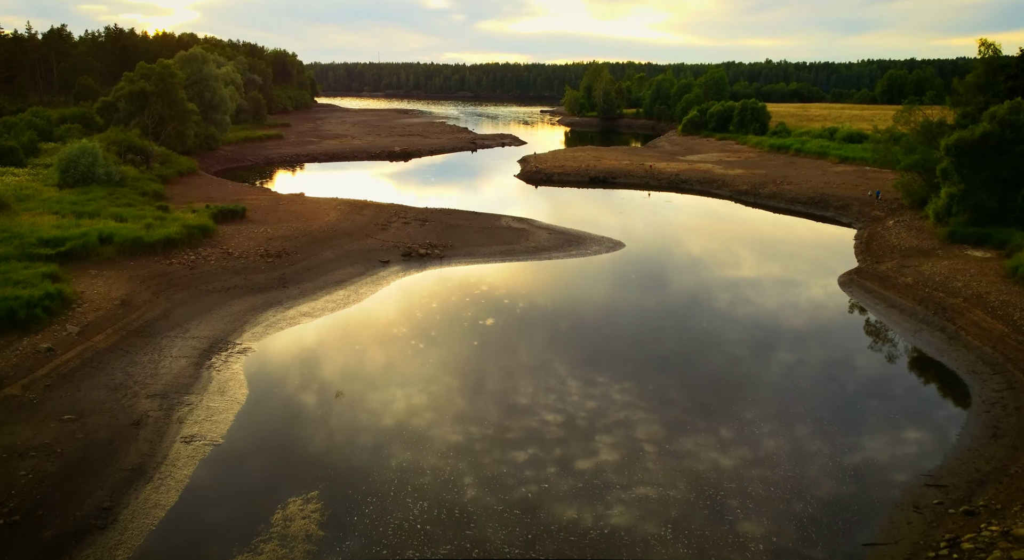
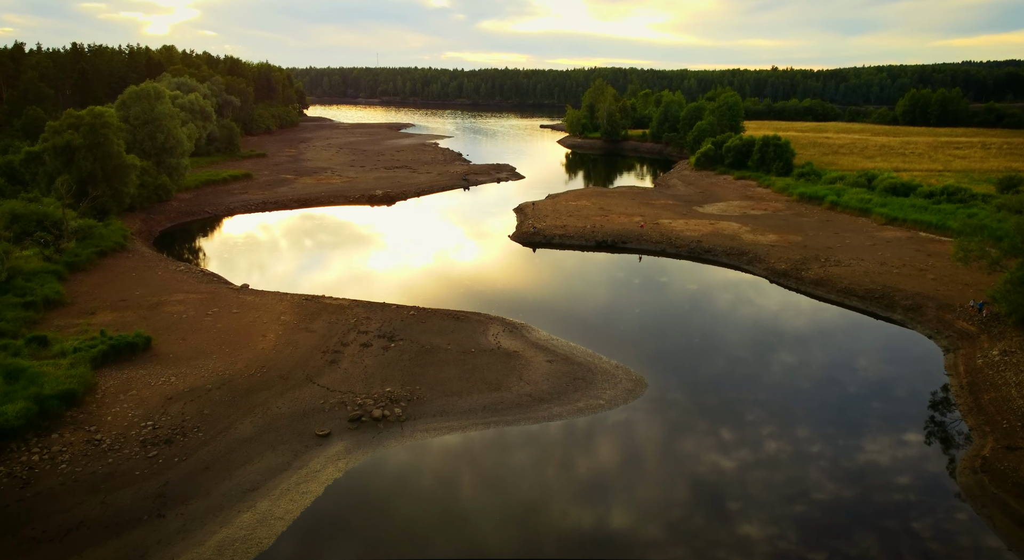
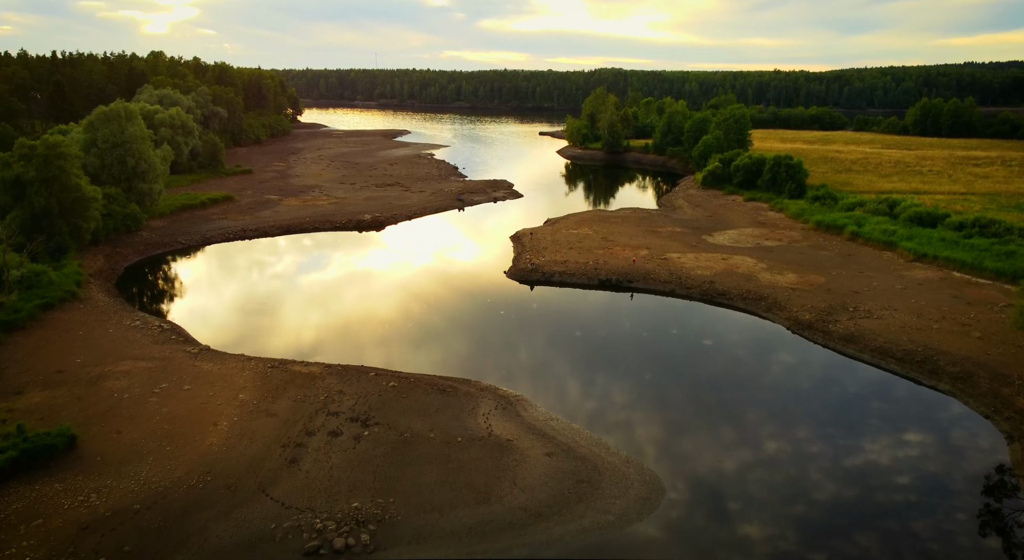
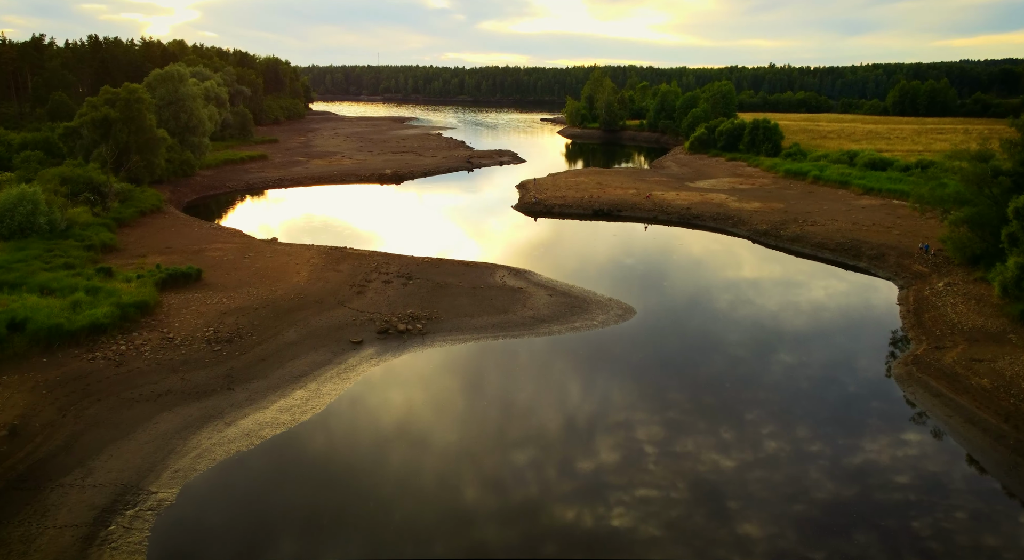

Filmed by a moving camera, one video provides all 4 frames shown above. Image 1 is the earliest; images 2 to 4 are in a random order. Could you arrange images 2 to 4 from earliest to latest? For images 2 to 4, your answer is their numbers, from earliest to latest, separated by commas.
4, 2, 3
